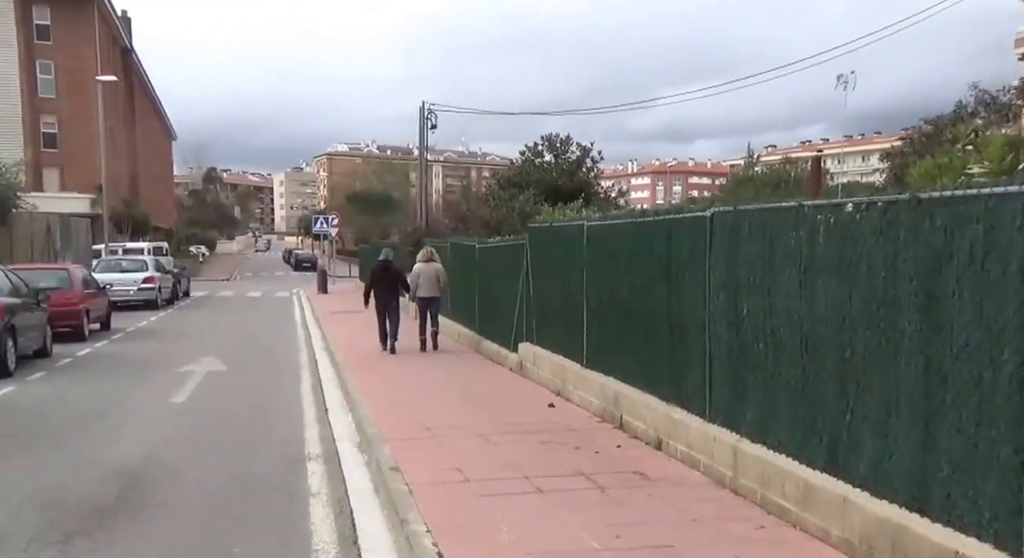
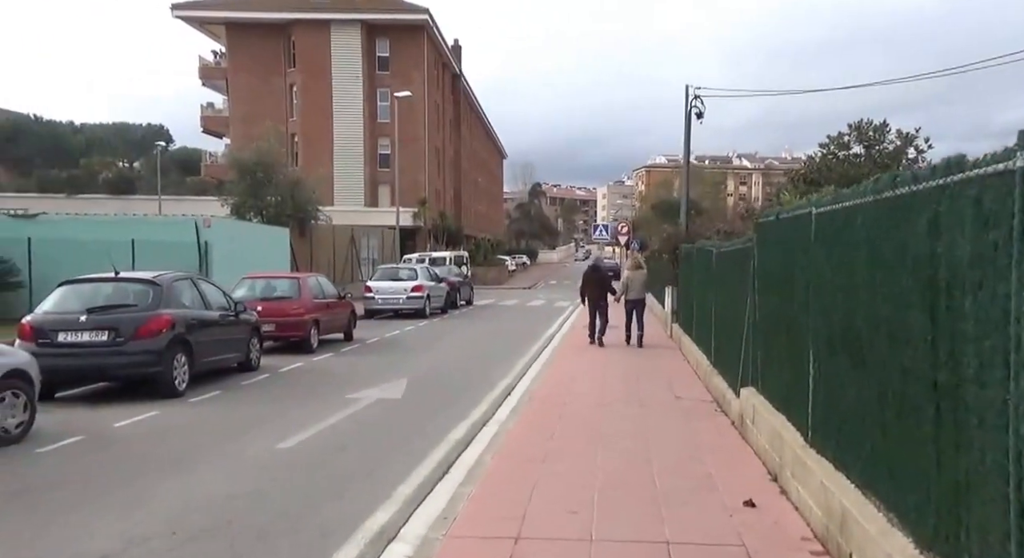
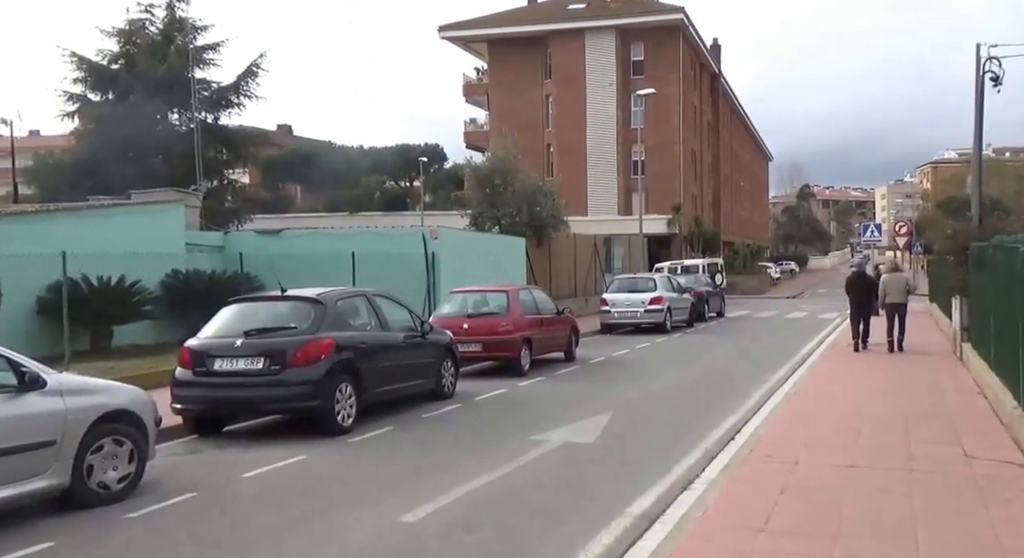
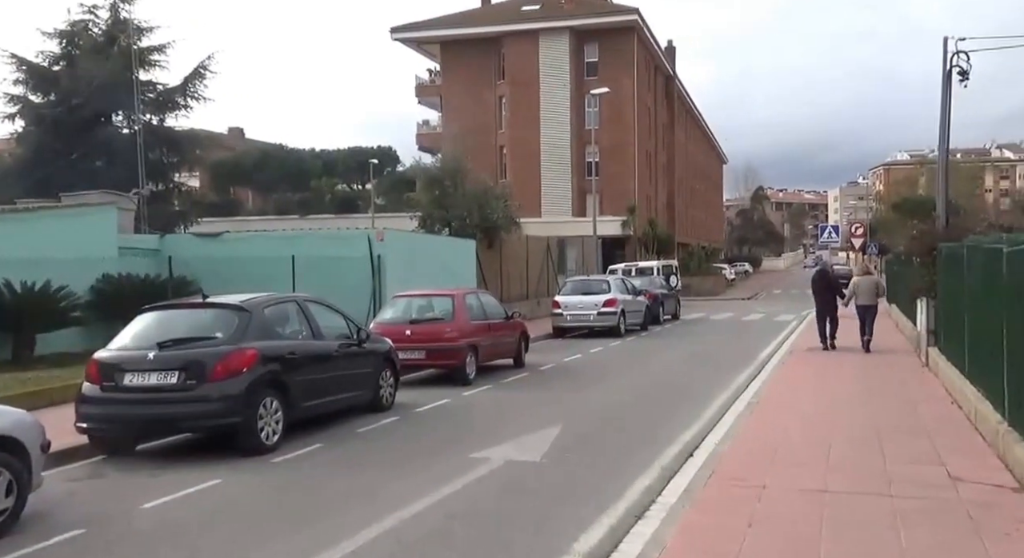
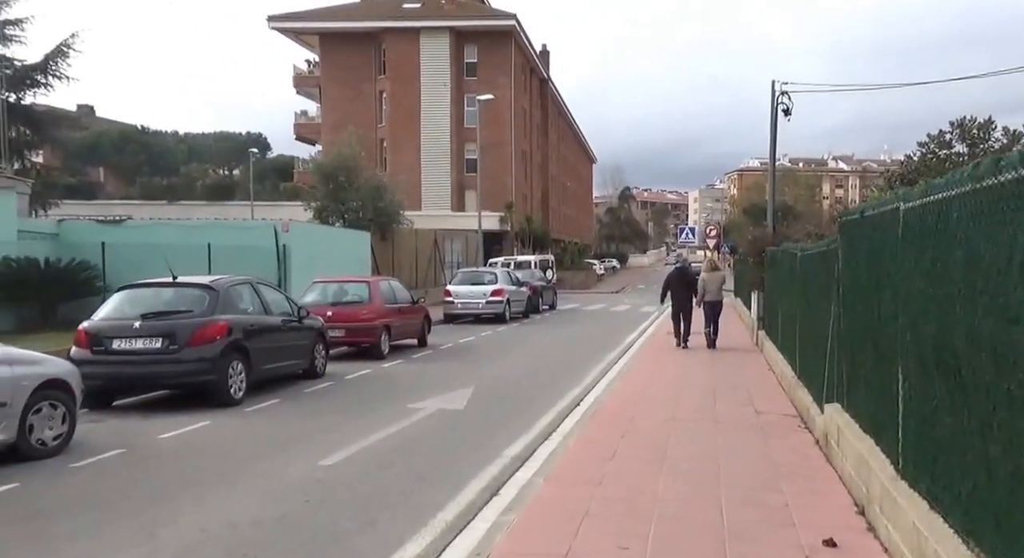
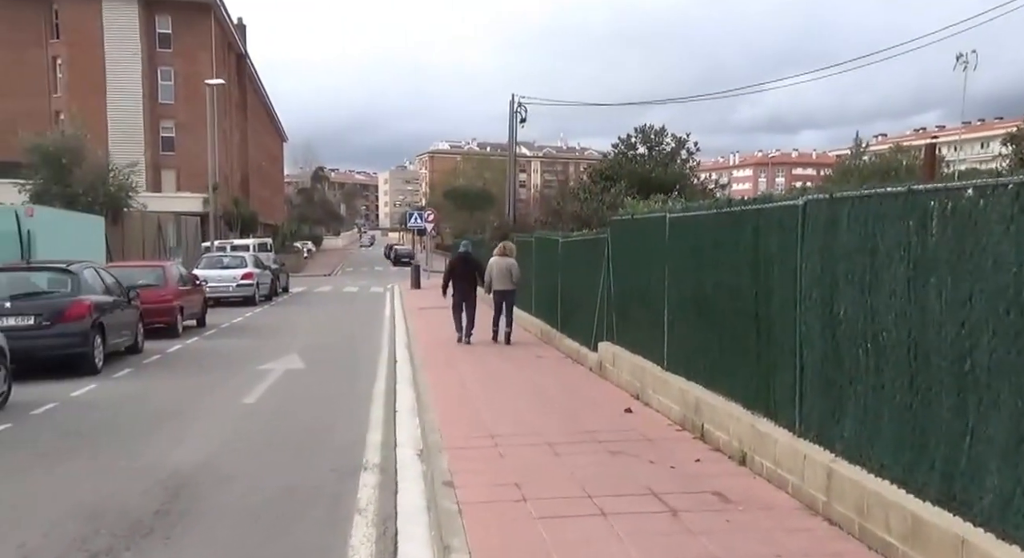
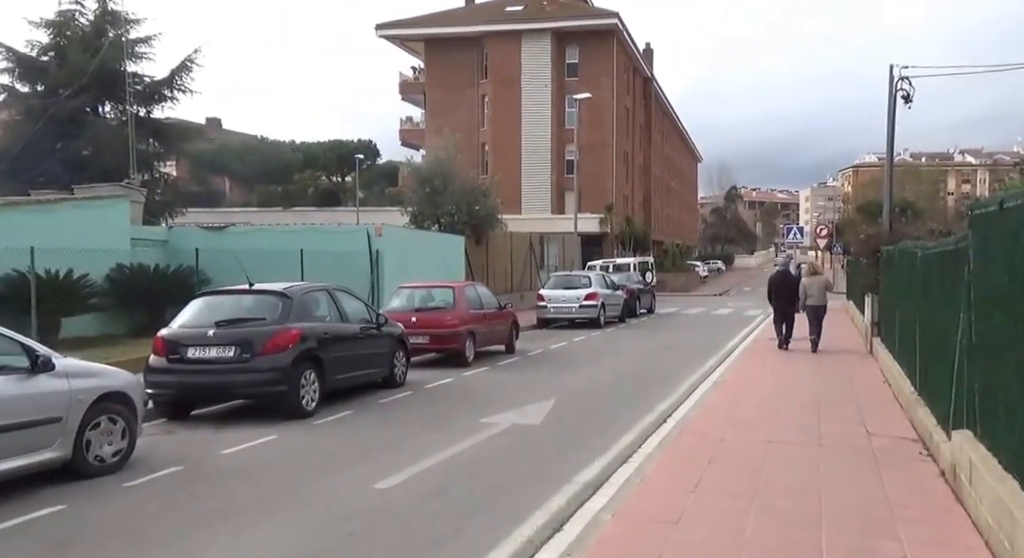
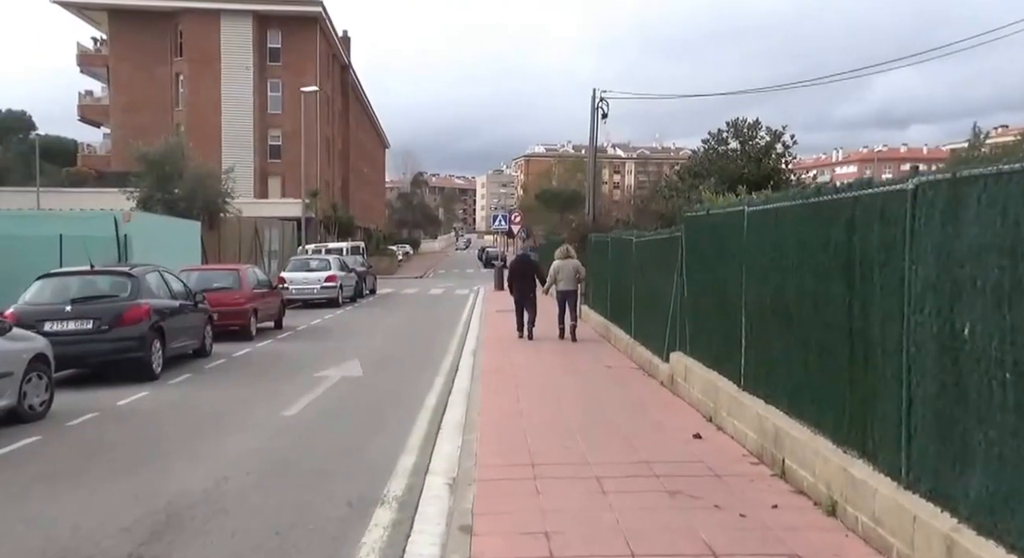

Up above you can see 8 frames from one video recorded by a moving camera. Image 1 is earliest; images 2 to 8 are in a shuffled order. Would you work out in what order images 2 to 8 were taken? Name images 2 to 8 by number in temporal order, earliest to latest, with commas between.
6, 8, 2, 5, 7, 3, 4
